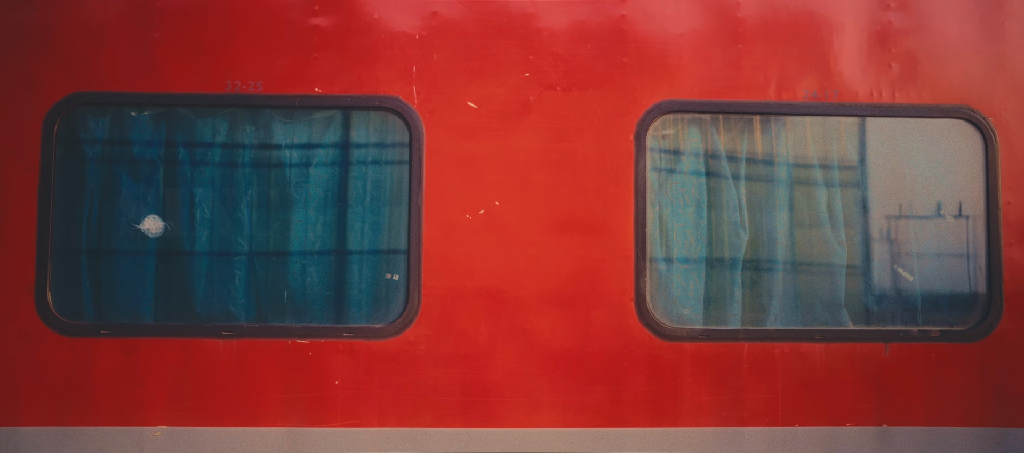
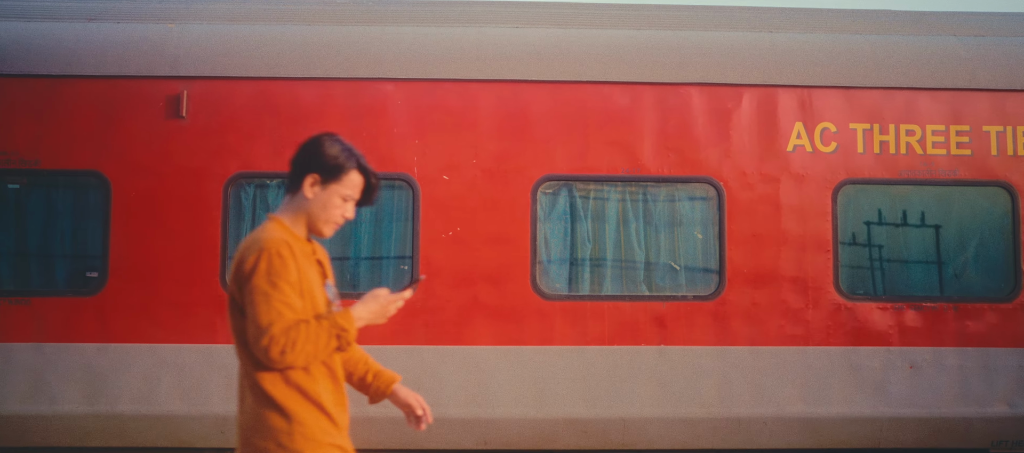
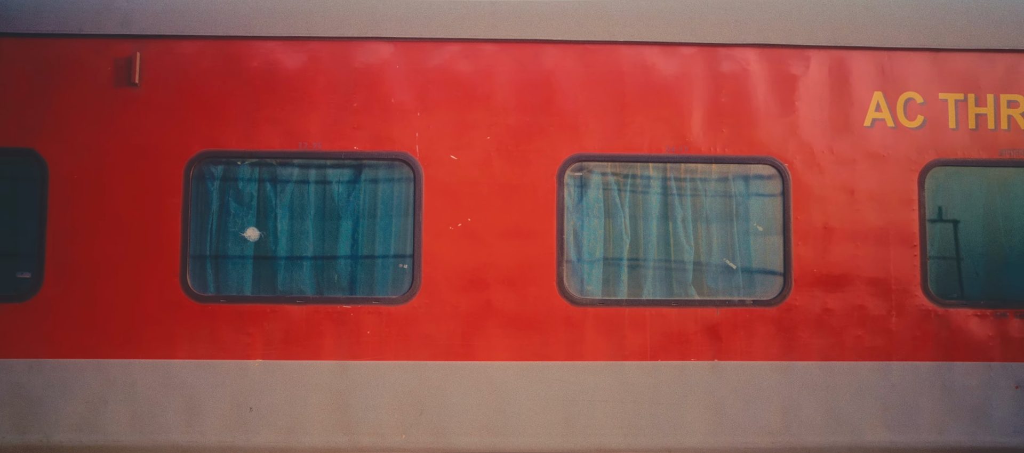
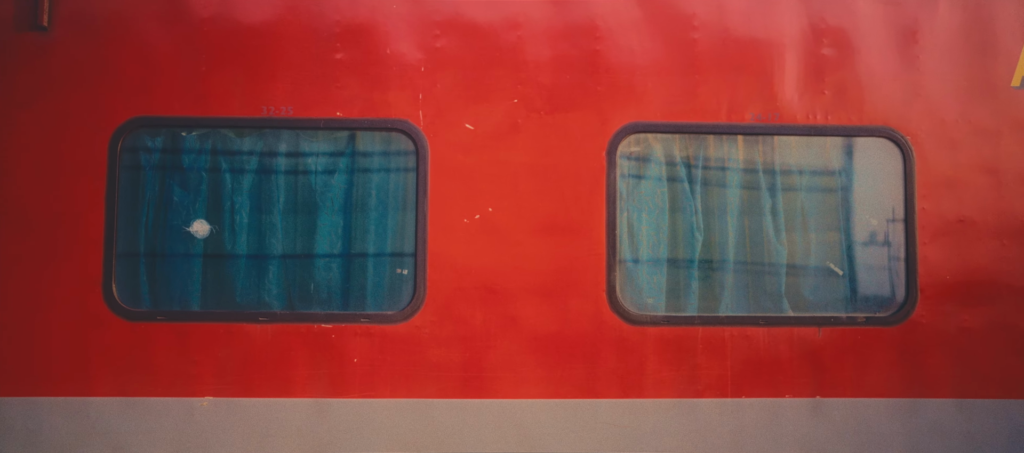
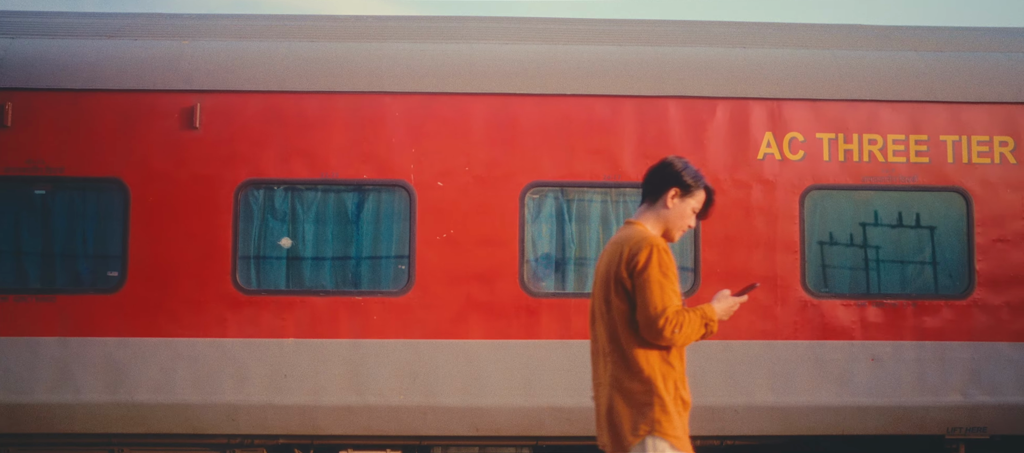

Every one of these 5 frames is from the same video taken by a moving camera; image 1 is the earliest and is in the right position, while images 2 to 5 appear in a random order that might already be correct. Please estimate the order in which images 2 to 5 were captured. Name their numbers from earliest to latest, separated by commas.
4, 3, 2, 5
